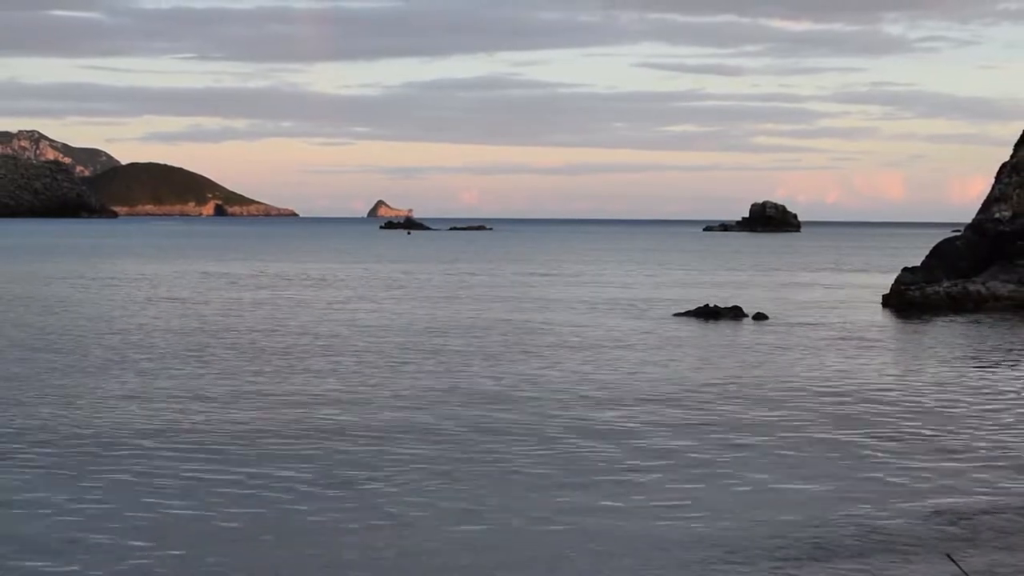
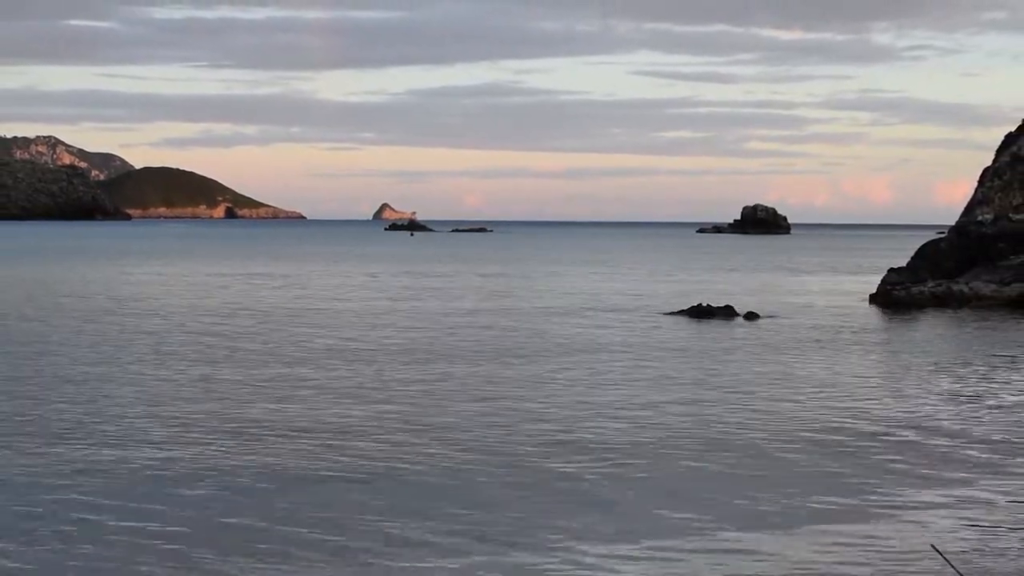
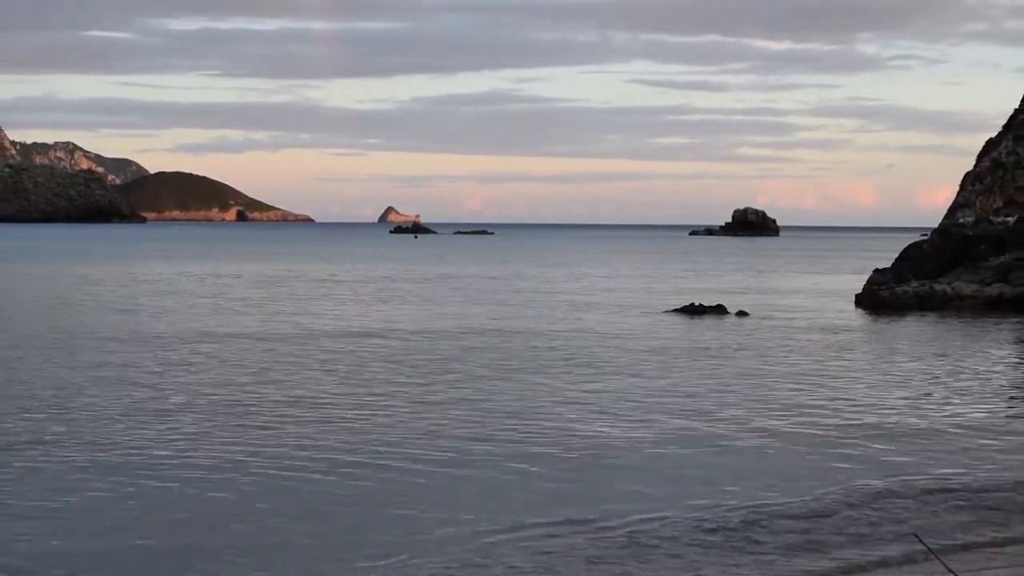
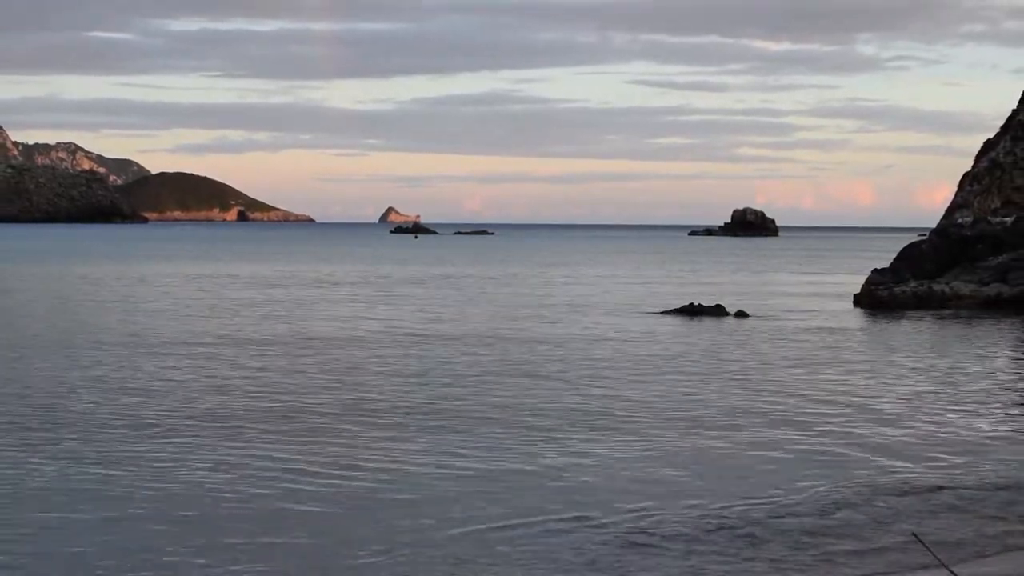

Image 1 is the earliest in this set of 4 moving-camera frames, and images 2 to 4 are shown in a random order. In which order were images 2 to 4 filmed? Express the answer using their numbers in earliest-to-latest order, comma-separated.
2, 3, 4
